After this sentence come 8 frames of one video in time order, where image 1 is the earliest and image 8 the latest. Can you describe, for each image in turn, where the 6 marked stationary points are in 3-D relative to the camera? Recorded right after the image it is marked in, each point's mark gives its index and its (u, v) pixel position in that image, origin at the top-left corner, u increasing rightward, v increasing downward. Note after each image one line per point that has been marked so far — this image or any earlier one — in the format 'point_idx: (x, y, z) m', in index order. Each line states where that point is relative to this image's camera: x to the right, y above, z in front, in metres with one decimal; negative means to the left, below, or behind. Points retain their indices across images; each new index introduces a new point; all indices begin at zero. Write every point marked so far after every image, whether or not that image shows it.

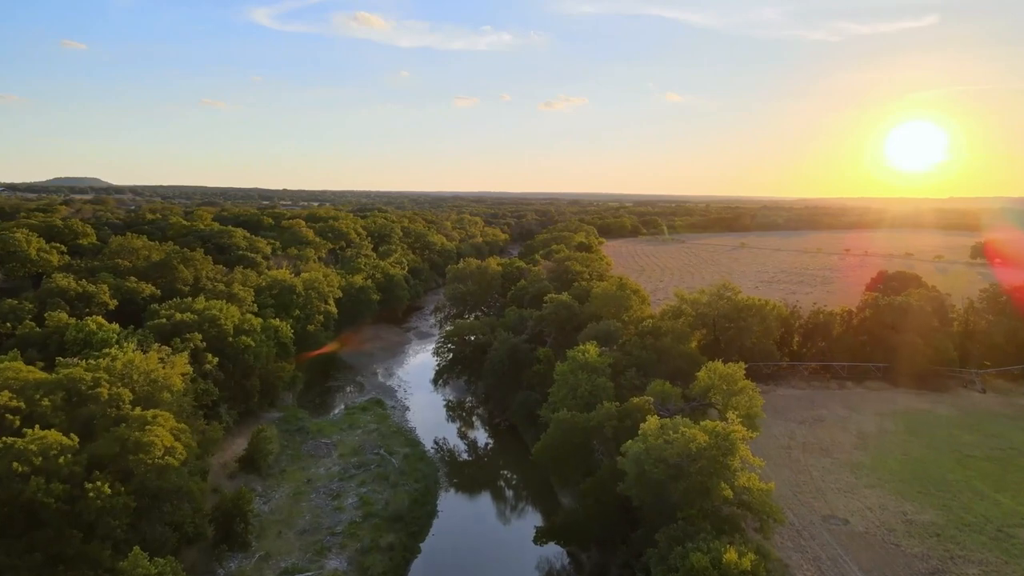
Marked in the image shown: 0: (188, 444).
0: (-6.2, -3.0, +18.0) m
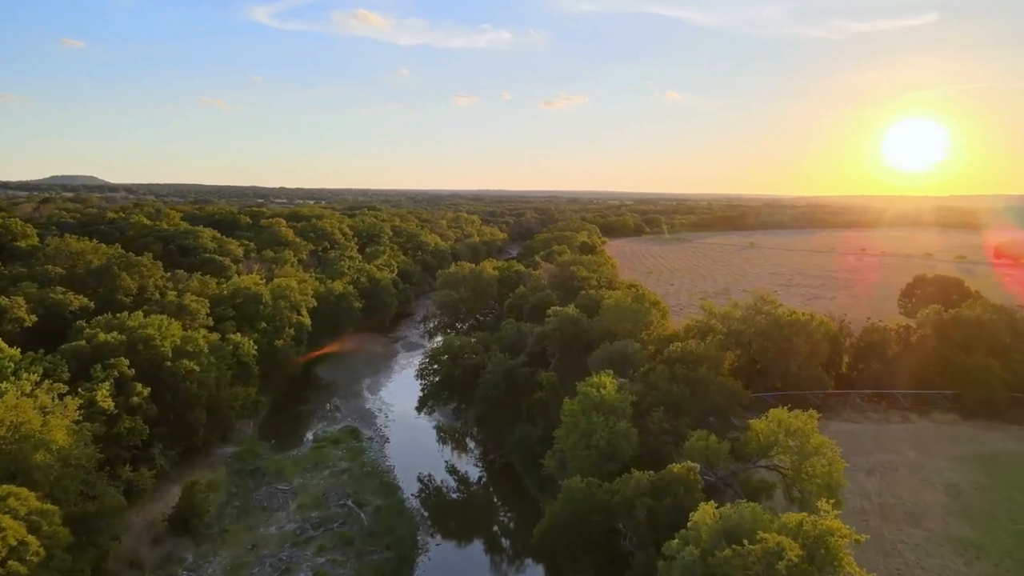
0: (-6.3, -3.3, +13.1) m
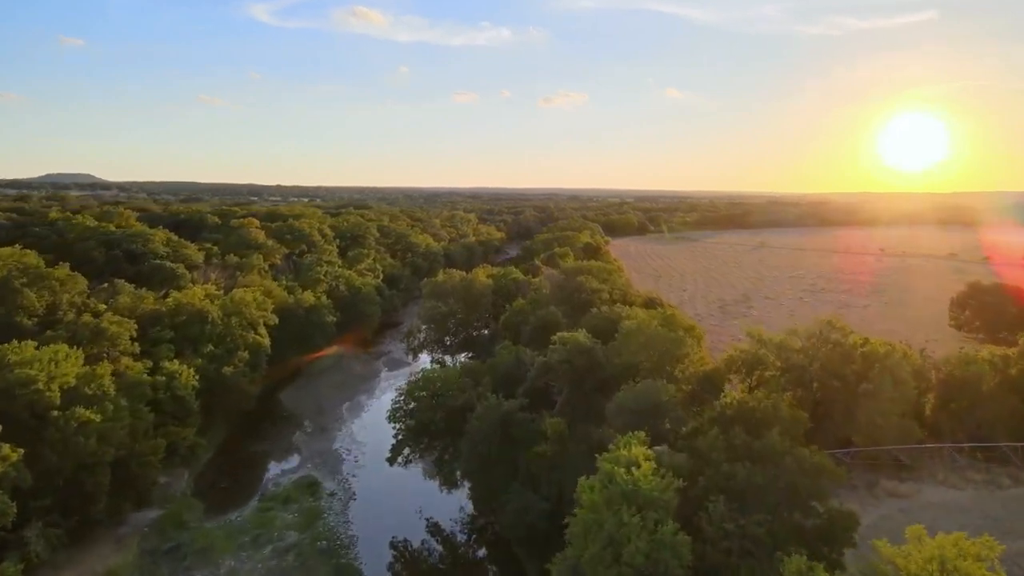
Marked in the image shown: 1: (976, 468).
0: (-6.4, -3.9, +7.5) m
1: (+9.5, -3.7, +19.4) m
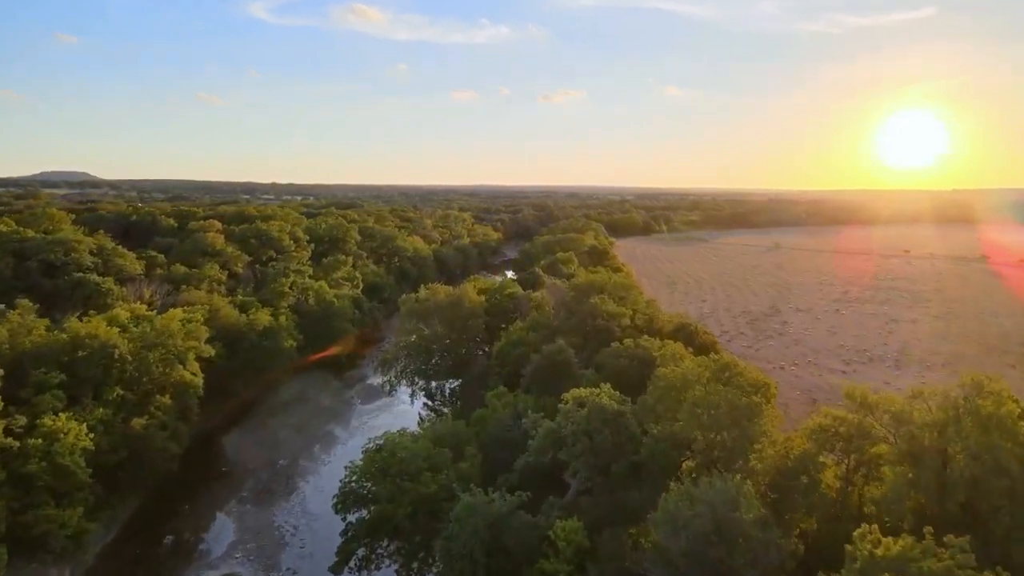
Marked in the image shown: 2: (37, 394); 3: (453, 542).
0: (-6.4, -4.5, +1.1) m
1: (+9.5, -4.3, +13.1) m
2: (-10.0, -2.2, +19.7) m
3: (-0.9, -3.8, +14.1) m
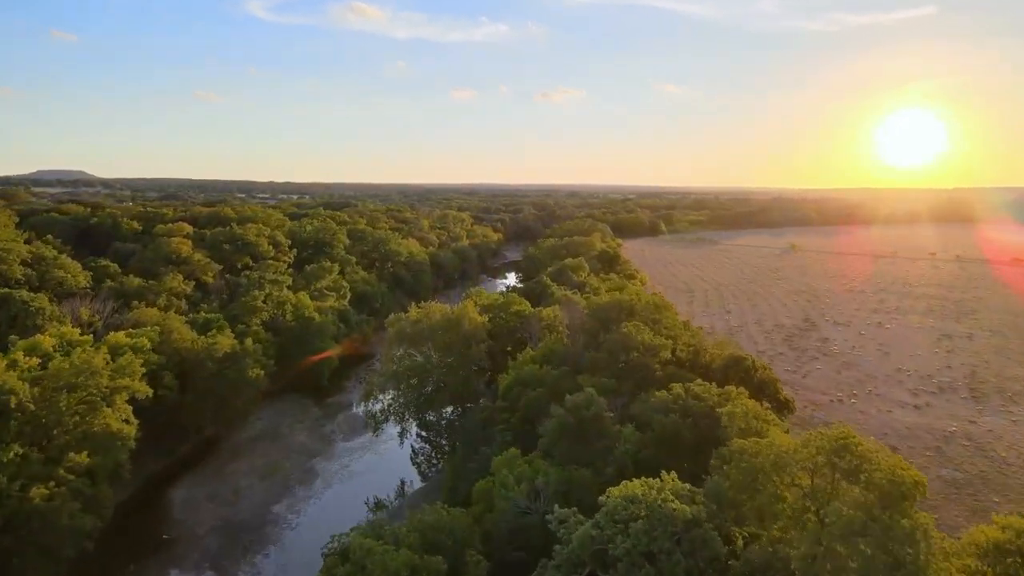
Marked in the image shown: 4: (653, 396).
0: (-6.2, -5.1, -3.8) m
1: (+9.7, -4.8, +8.2) m
2: (-9.7, -2.7, +14.8) m
3: (-0.6, -4.3, +9.2) m
4: (+2.5, -1.8, +16.2) m
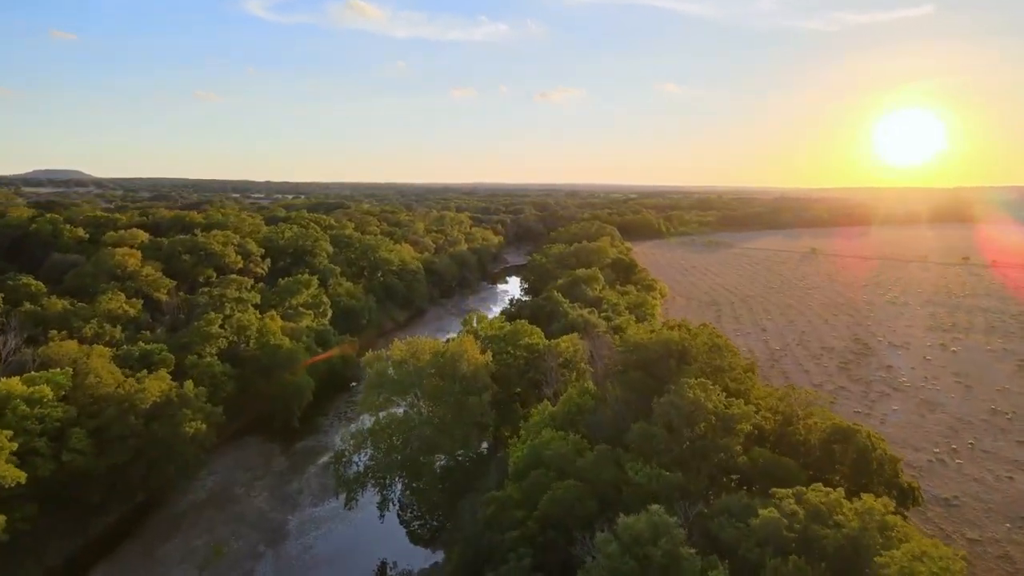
0: (-5.9, -5.7, -9.5) m
1: (+9.9, -5.5, +2.5) m
2: (-9.5, -3.4, +9.1) m
3: (-0.4, -4.9, +3.5) m
4: (+2.7, -2.5, +10.6) m
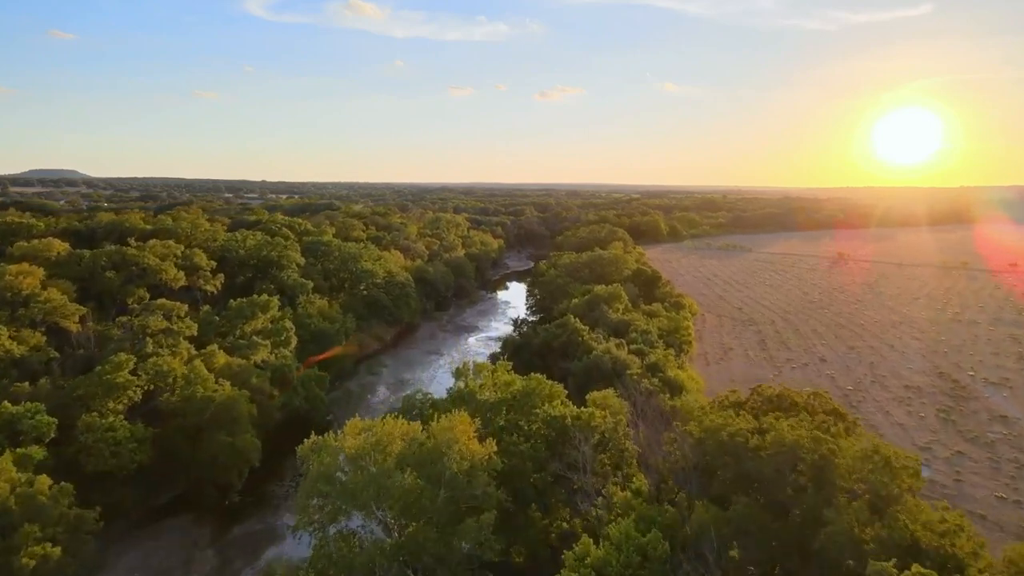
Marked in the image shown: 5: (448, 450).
0: (-5.7, -6.5, -16.5) m
1: (+10.2, -6.2, -4.5) m
2: (-9.3, -4.1, +2.1) m
3: (-0.2, -5.7, -3.5) m
4: (+2.9, -3.2, +3.5) m
5: (-0.9, -2.3, +13.2) m
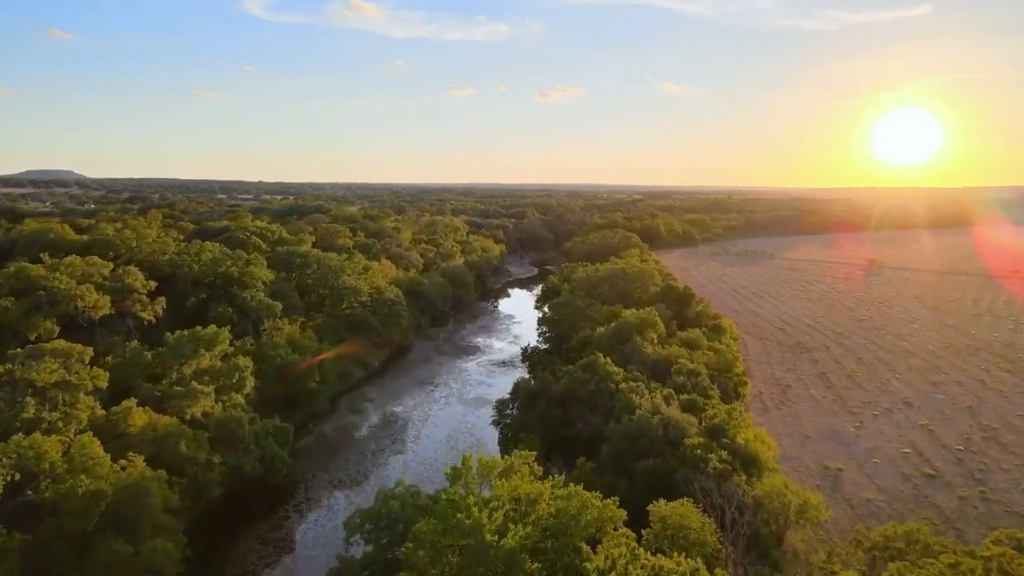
0: (-5.4, -7.2, -22.9) m
1: (+10.5, -7.0, -10.9) m
2: (-9.0, -4.9, -4.3) m
3: (+0.2, -6.4, -9.9) m
4: (+3.2, -4.0, -2.8) m
5: (-0.6, -3.0, +6.8) m
